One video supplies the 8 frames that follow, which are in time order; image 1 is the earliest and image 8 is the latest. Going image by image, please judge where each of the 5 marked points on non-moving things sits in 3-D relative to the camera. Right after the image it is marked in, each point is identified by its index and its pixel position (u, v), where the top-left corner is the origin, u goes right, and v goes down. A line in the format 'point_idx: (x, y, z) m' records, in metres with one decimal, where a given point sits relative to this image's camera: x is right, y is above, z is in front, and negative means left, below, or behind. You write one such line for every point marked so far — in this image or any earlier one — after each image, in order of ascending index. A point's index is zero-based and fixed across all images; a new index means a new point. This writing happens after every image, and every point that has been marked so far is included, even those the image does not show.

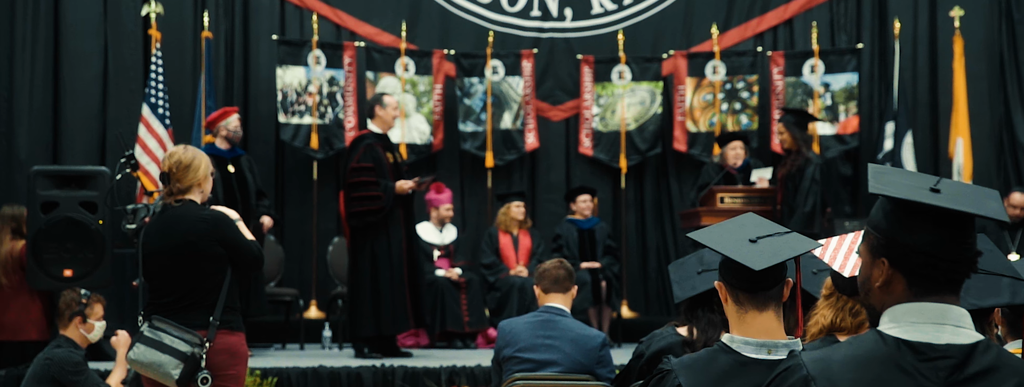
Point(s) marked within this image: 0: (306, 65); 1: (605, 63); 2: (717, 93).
0: (-1.9, +1.2, +9.0) m
1: (+0.9, +1.3, +9.5) m
2: (+2.0, +1.0, +9.3) m
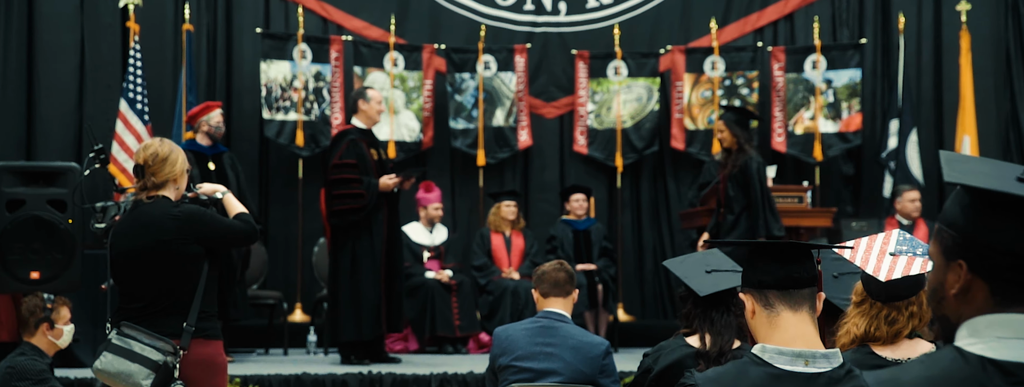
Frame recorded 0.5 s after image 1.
0: (-2.0, +1.2, +8.7) m
1: (+0.8, +1.3, +9.2) m
2: (+1.9, +1.0, +9.0) m
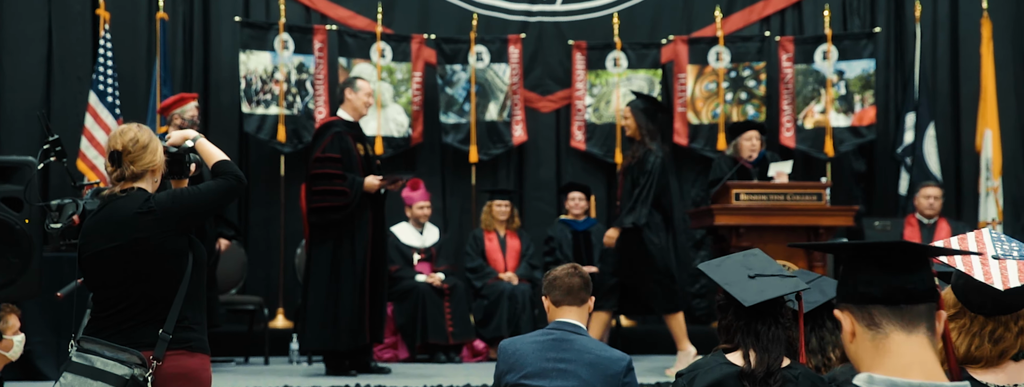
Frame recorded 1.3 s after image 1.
0: (-2.0, +1.2, +8.2) m
1: (+0.8, +1.3, +8.7) m
2: (+1.9, +1.0, +8.6) m
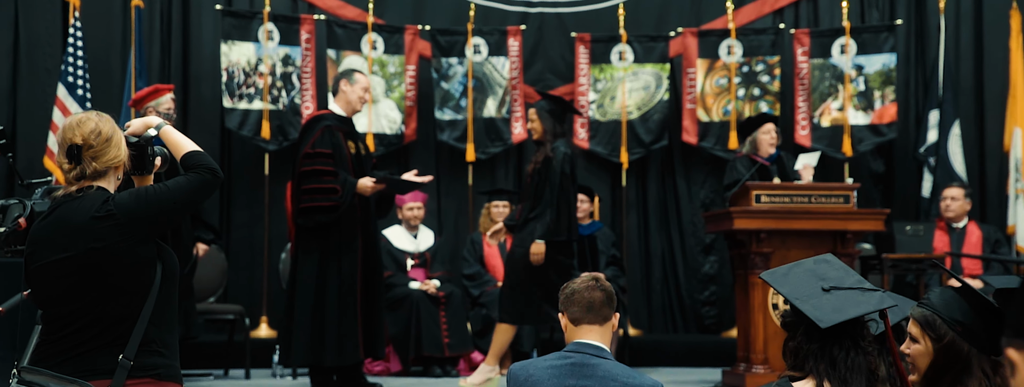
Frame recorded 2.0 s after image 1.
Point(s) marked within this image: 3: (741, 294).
0: (-2.0, +1.2, +7.7) m
1: (+0.8, +1.3, +8.3) m
2: (+1.9, +1.0, +8.1) m
3: (+1.4, -0.6, +6.0) m
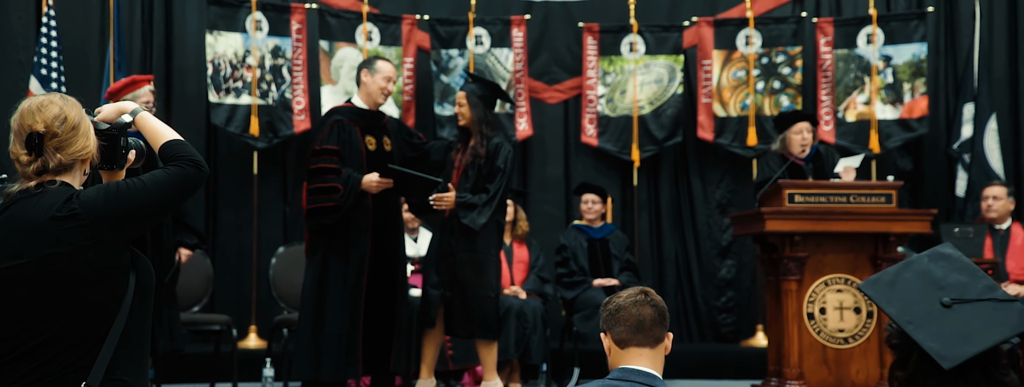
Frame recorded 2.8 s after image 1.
0: (-2.0, +1.2, +7.2) m
1: (+0.8, +1.3, +7.8) m
2: (+1.9, +1.0, +7.6) m
3: (+1.5, -0.6, +5.6) m
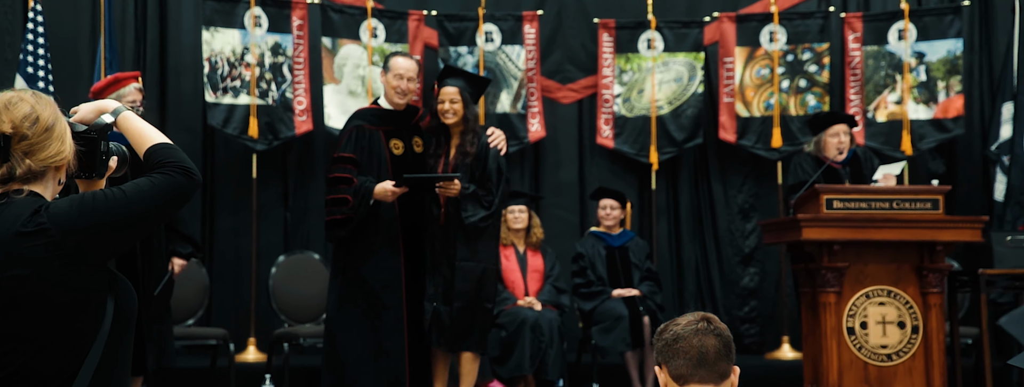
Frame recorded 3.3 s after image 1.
0: (-1.9, +1.2, +6.8) m
1: (+0.9, +1.3, +7.4) m
2: (+2.0, +1.0, +7.2) m
3: (+1.6, -0.7, +5.2) m
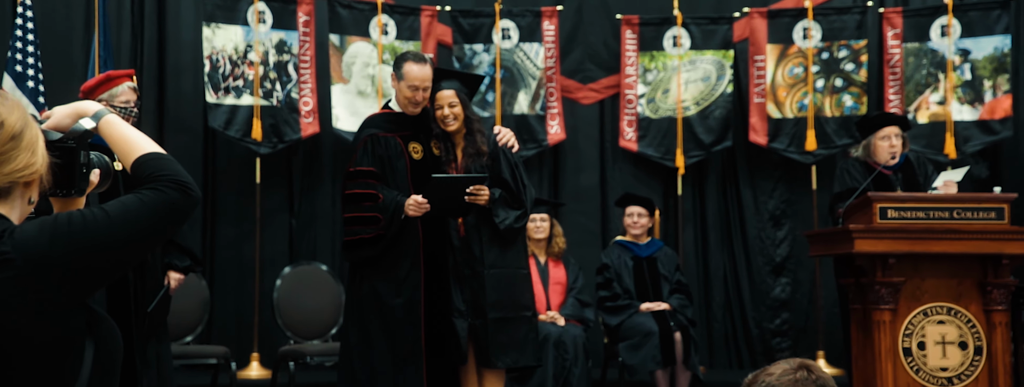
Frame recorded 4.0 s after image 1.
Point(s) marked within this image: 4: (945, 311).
0: (-1.8, +1.1, +6.4) m
1: (+1.0, +1.2, +7.0) m
2: (+2.1, +0.9, +6.8) m
3: (+1.7, -0.7, +4.8) m
4: (+2.0, -0.6, +4.5) m
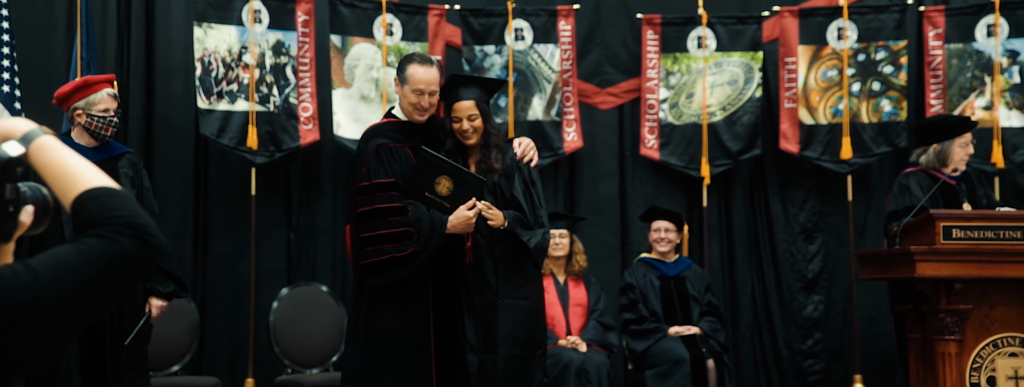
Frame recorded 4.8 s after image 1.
0: (-1.7, +1.1, +5.9) m
1: (+1.1, +1.1, +6.5) m
2: (+2.2, +0.8, +6.4) m
3: (+1.8, -0.8, +4.3) m
4: (+2.1, -0.6, +4.0) m
